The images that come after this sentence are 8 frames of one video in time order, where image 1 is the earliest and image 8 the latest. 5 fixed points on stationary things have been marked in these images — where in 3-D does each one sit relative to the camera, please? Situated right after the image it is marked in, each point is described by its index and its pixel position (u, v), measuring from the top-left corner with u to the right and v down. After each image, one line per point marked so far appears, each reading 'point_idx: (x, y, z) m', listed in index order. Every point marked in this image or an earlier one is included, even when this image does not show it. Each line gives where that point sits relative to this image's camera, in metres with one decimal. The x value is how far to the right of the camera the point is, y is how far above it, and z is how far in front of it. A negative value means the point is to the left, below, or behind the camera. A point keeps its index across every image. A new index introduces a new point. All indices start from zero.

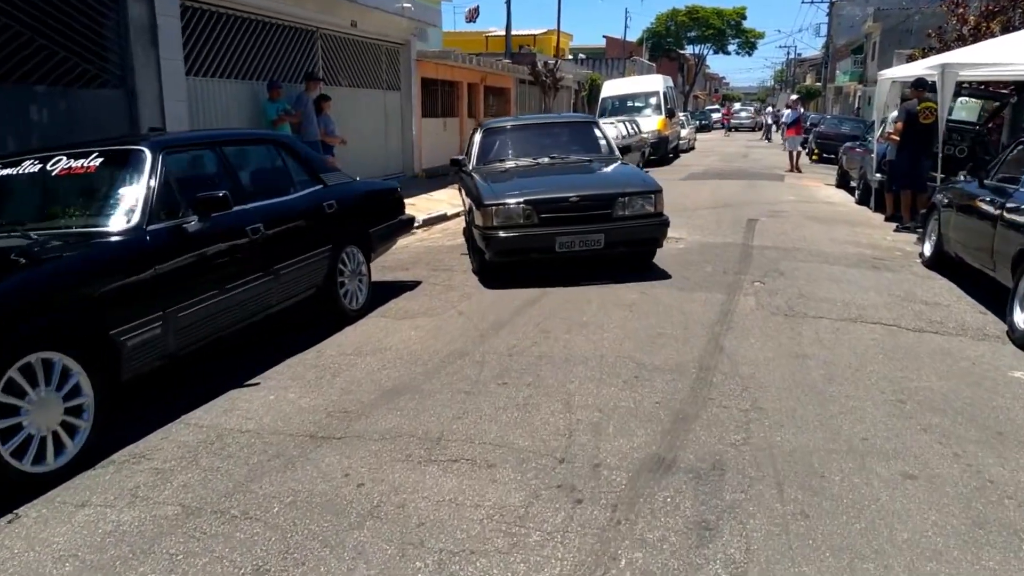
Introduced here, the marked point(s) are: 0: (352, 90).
0: (-3.3, +4.1, +15.3) m
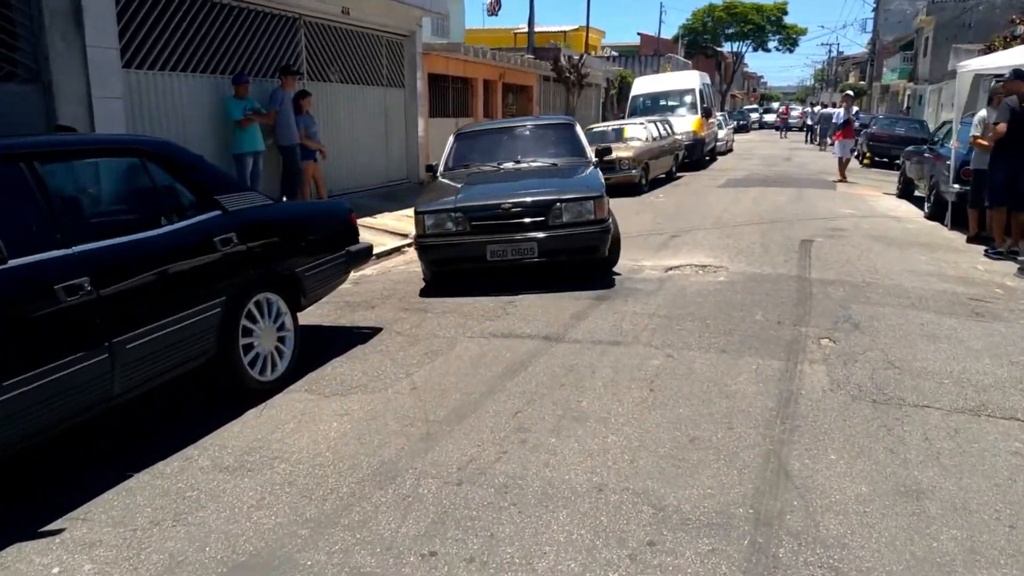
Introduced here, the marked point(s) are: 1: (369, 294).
0: (-3.1, +3.7, +13.6) m
1: (-1.6, -0.1, +8.0) m
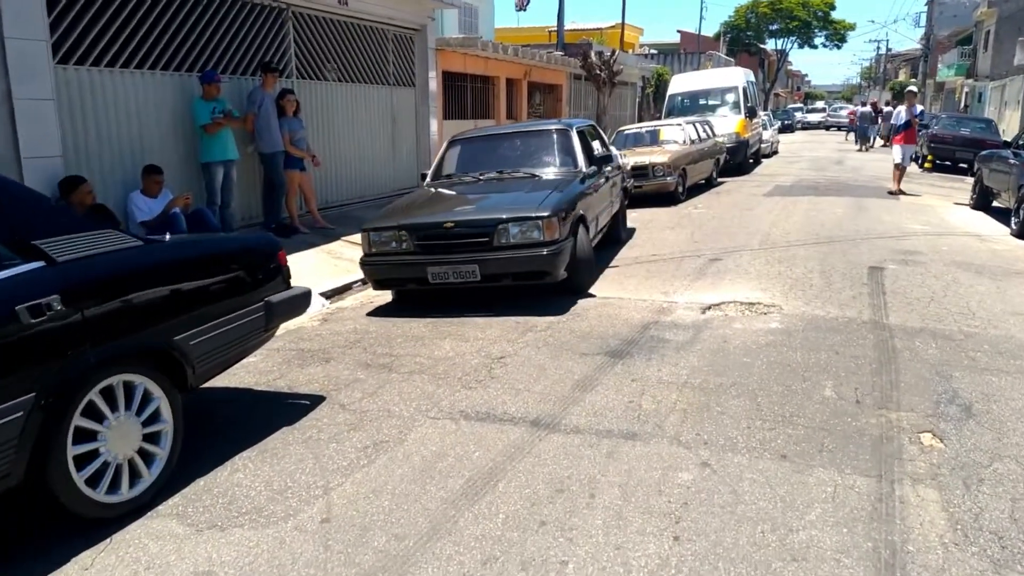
0: (-2.8, +3.3, +12.2) m
1: (-1.6, -0.4, +6.5) m
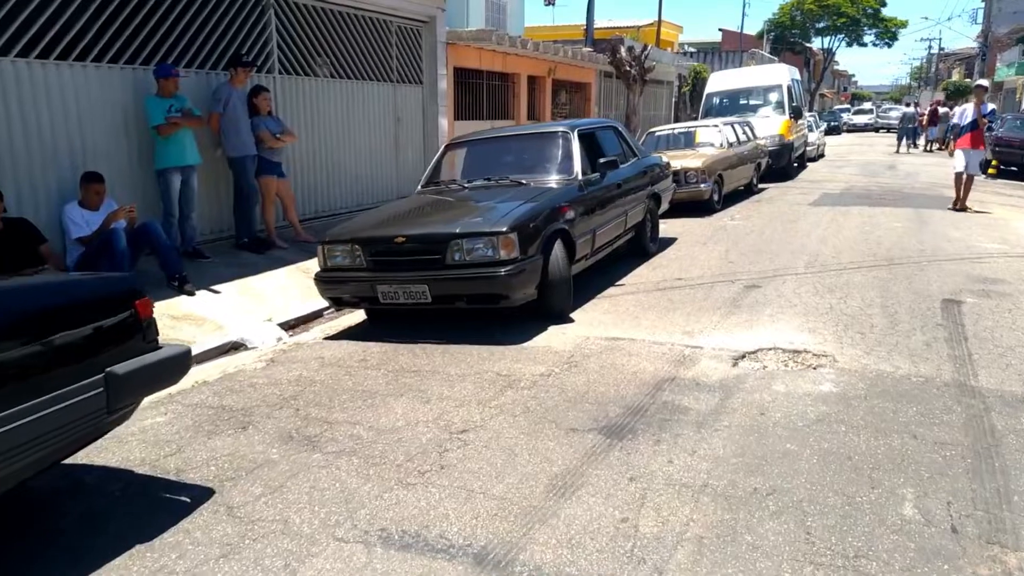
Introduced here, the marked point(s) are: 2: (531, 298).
0: (-2.6, +3.0, +11.0) m
1: (-1.7, -0.7, +5.3) m
2: (+0.1, 0.0, +6.4) m
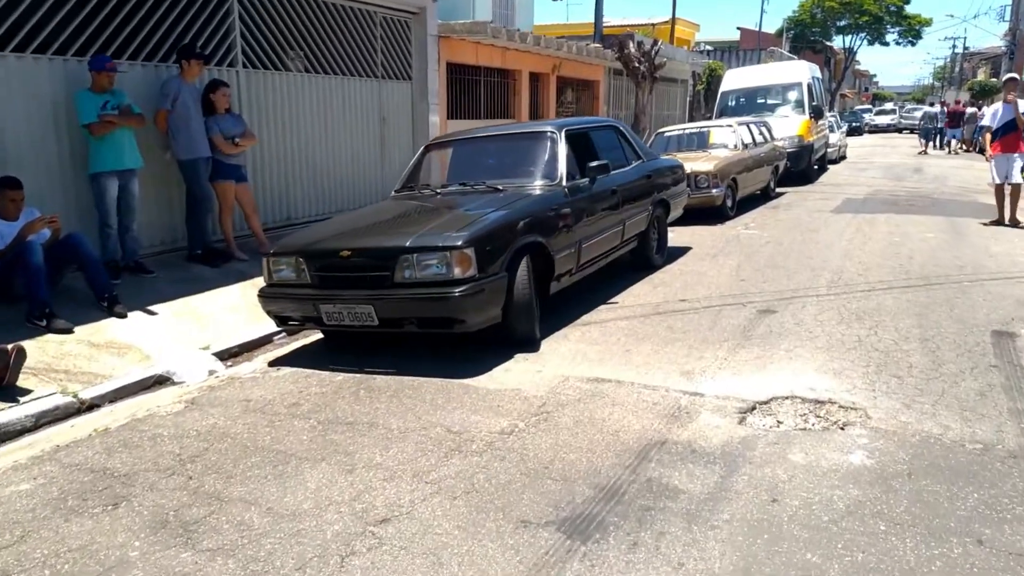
0: (-2.7, +2.8, +10.0) m
1: (-2.0, -0.9, +4.4) m
2: (-0.1, -0.3, +5.5) m
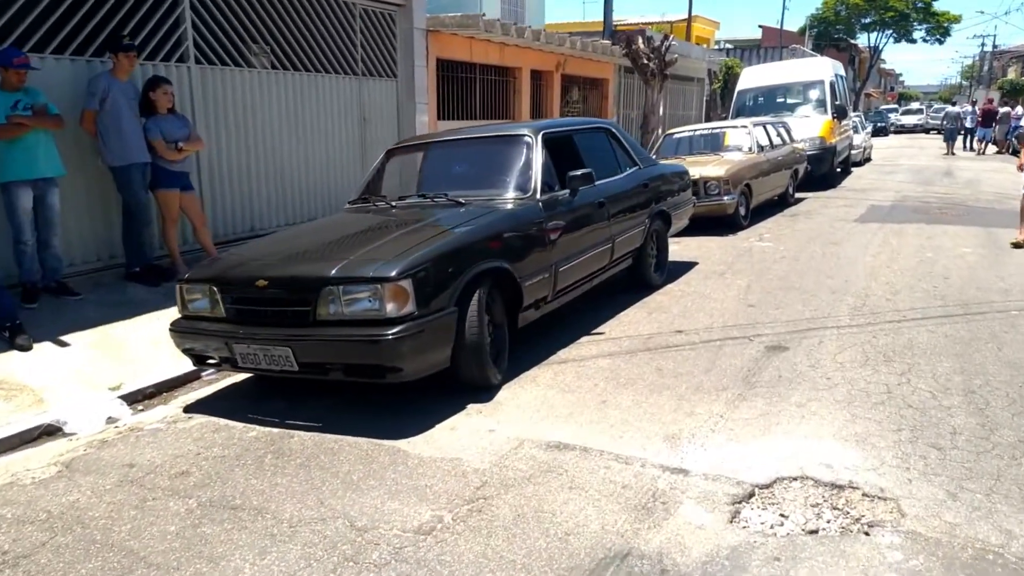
0: (-2.9, +2.6, +9.1) m
1: (-2.3, -1.1, +3.4) m
2: (-0.4, -0.5, +4.5) m
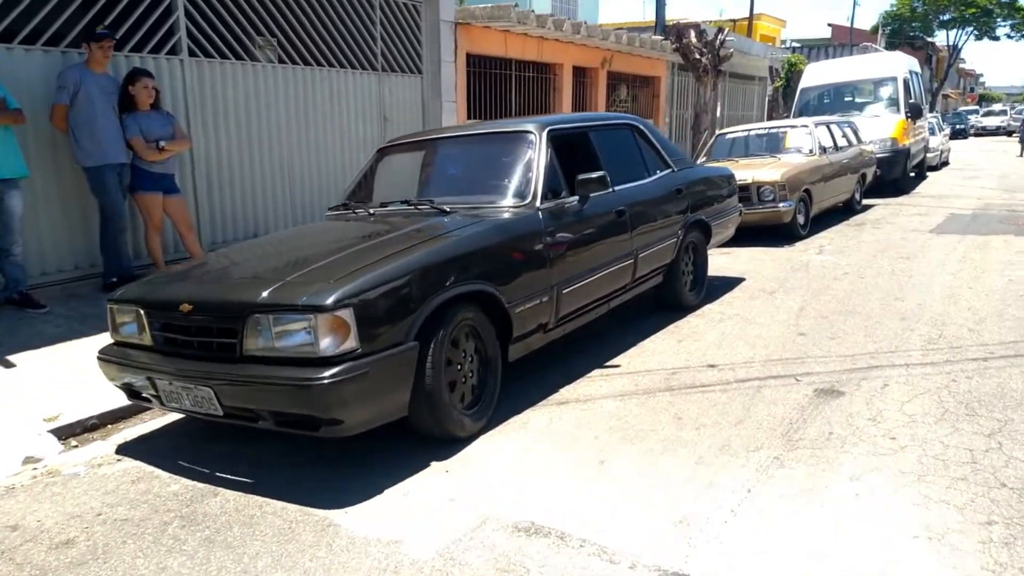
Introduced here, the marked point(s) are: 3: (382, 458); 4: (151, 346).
0: (-2.6, +2.5, +8.5) m
1: (-2.6, -1.2, +2.7) m
2: (-0.6, -0.6, +3.7) m
3: (-0.6, -0.9, +3.8) m
4: (-1.9, -0.3, +3.8) m
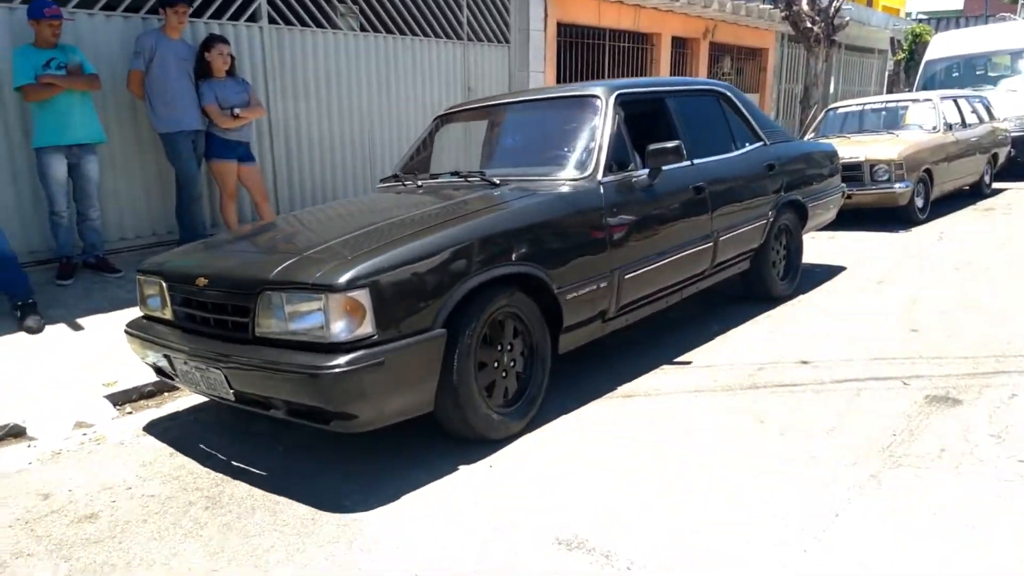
0: (-1.6, +2.8, +8.3) m
1: (-2.4, -1.1, +2.7) m
2: (-0.3, -0.5, +3.3) m
3: (-0.4, -0.8, +3.5) m
4: (-1.7, -0.2, +3.7) m
